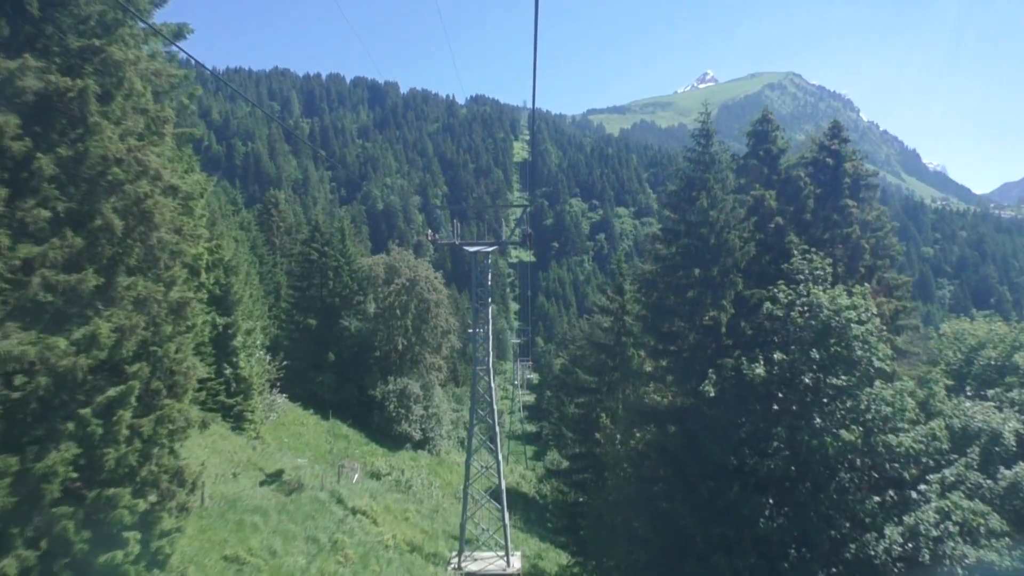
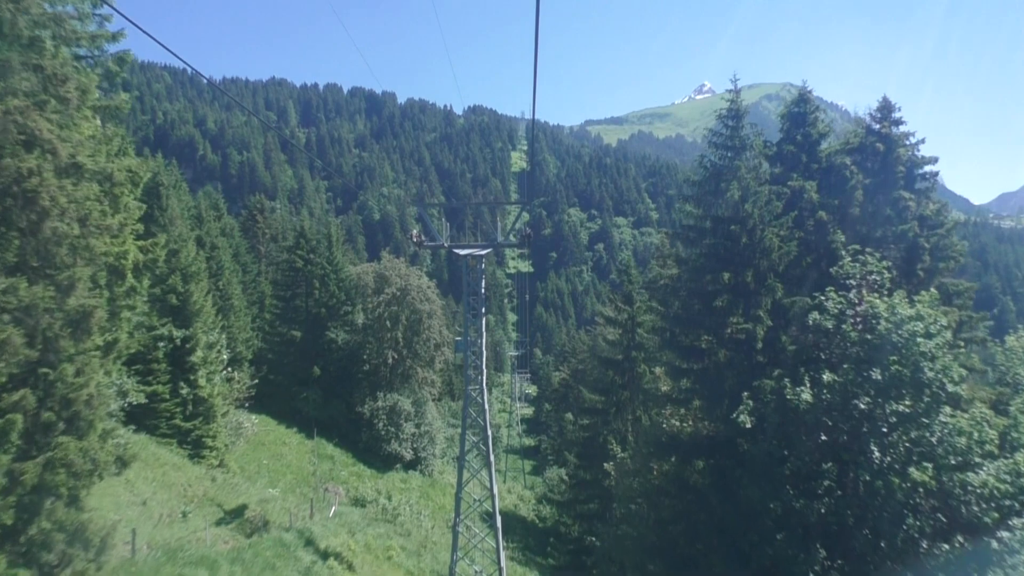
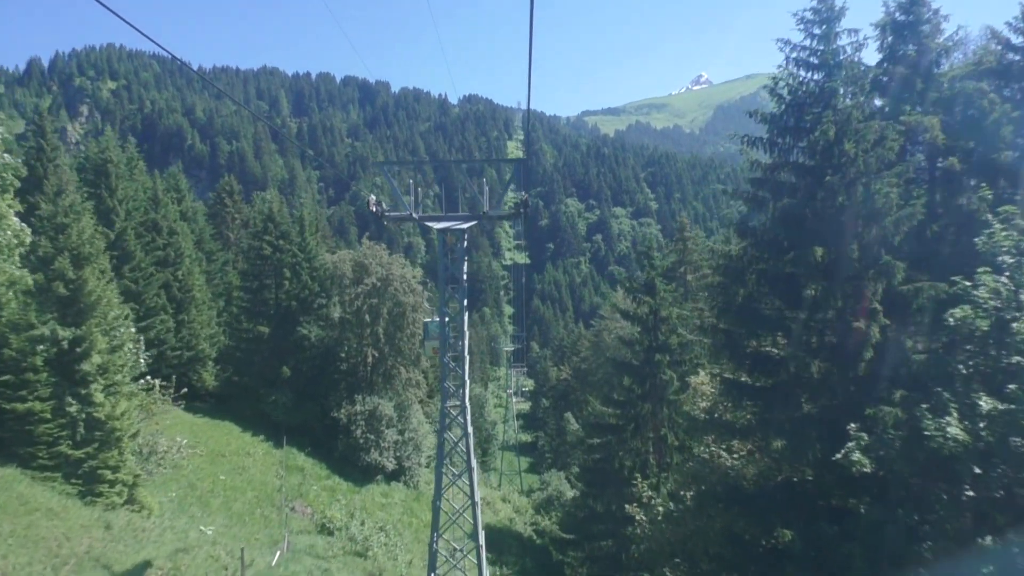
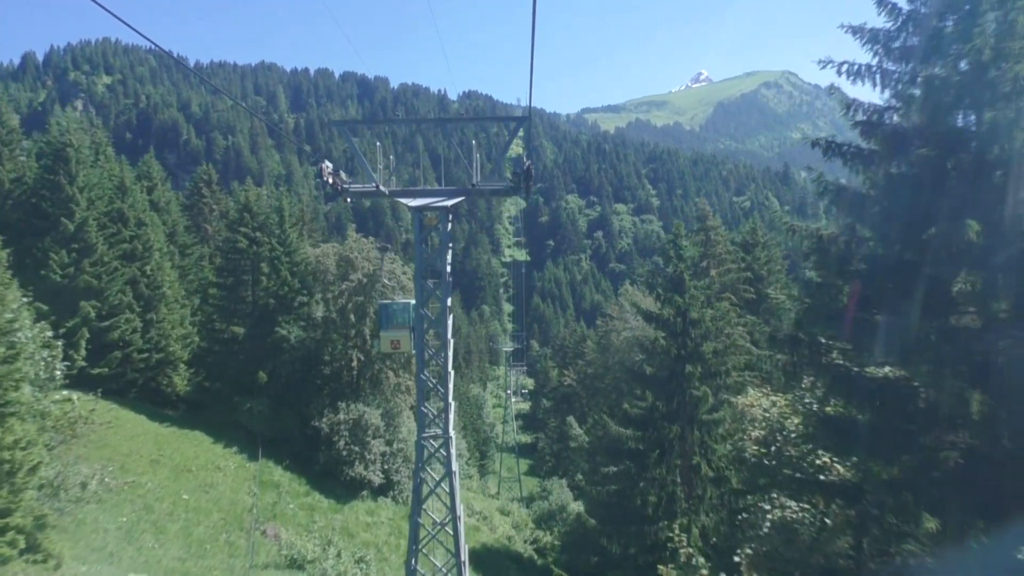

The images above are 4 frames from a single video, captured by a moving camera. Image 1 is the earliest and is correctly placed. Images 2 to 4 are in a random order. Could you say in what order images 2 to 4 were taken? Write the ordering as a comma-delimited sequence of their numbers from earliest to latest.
2, 3, 4
